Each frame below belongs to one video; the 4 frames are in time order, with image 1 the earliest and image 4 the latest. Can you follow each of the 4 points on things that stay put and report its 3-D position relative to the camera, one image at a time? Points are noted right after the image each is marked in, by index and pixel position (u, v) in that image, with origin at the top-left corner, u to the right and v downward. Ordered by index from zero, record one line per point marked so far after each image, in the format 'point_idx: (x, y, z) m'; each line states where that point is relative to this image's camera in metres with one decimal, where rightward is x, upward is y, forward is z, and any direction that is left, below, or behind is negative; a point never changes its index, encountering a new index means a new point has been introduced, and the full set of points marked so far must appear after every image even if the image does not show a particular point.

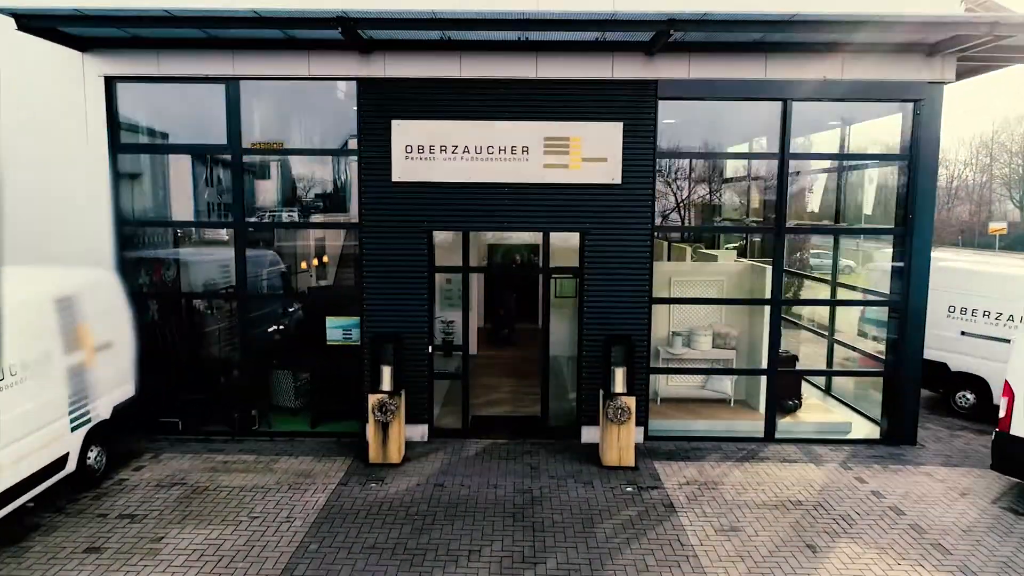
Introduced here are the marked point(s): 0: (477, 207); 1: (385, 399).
0: (-0.4, +0.8, +8.9) m
1: (-1.2, -1.1, +8.3) m
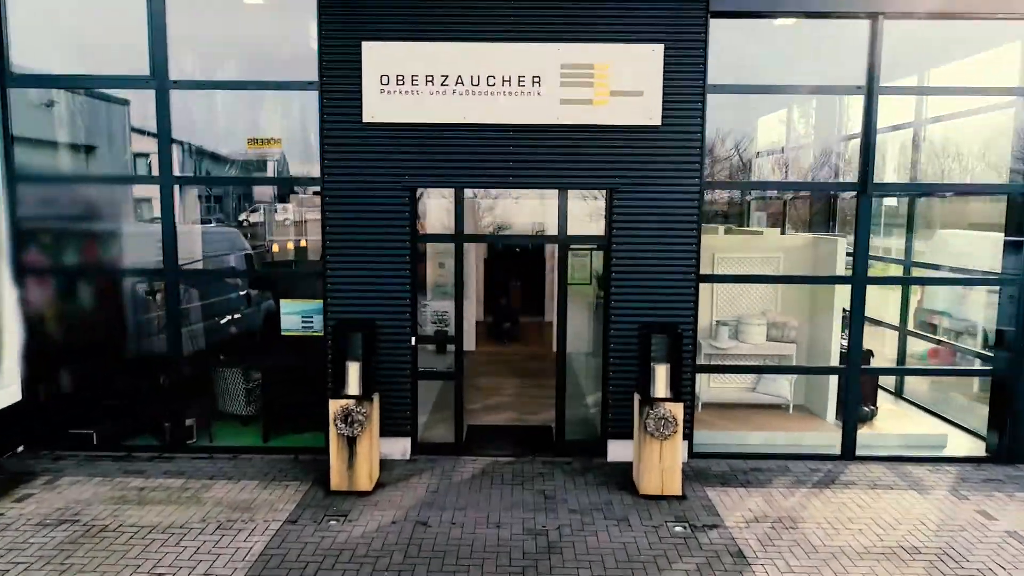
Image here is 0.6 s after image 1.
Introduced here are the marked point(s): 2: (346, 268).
0: (-0.3, +1.0, +6.9) m
1: (-1.2, -0.9, +6.3) m
2: (-1.4, +0.2, +7.0) m
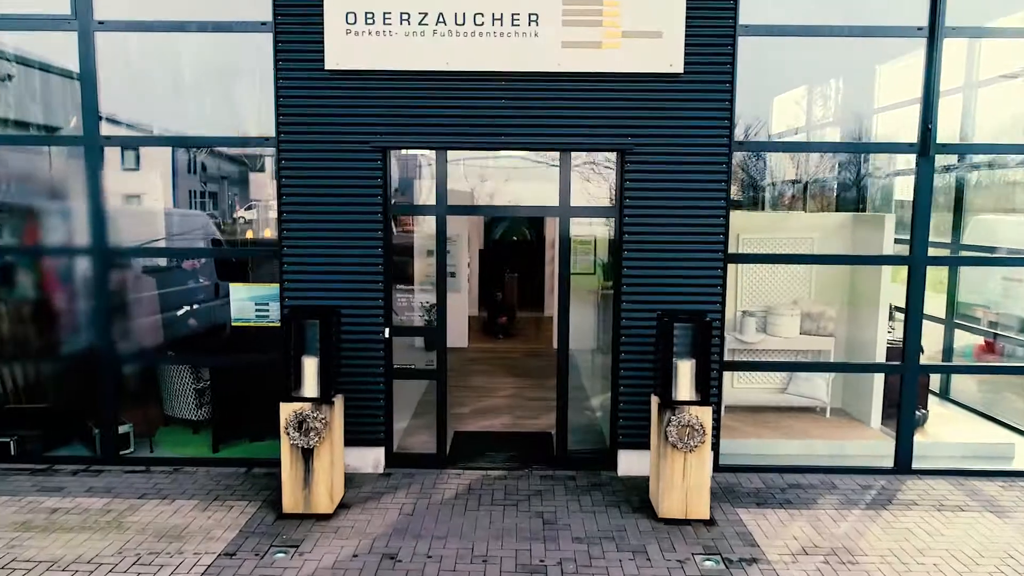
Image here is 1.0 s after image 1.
0: (-0.4, +1.2, +5.7) m
1: (-1.2, -0.7, +5.1) m
2: (-1.4, +0.3, +5.9) m
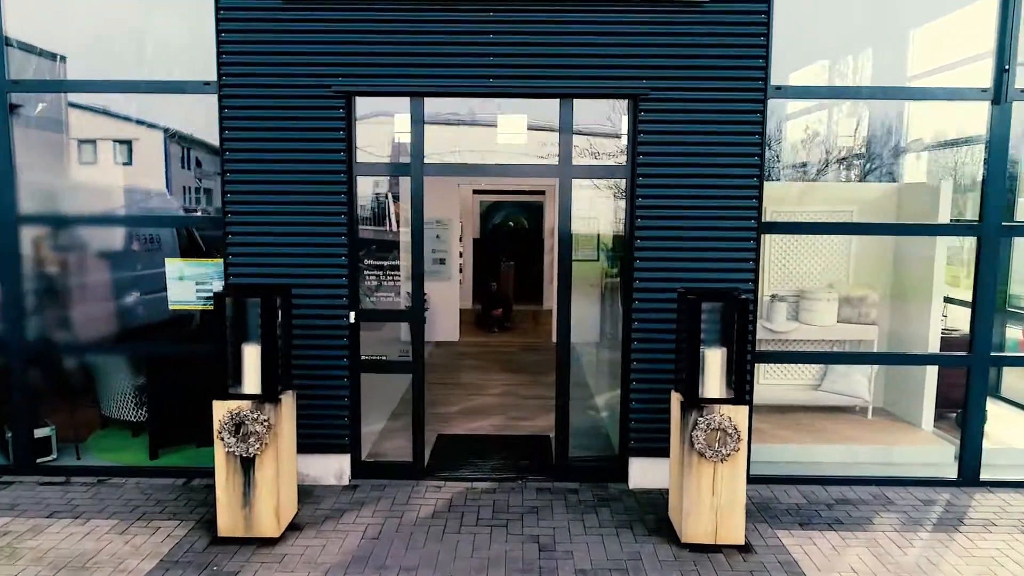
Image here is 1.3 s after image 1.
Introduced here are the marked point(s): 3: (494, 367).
0: (-0.4, +1.3, +4.8) m
1: (-1.3, -0.6, +4.1) m
2: (-1.5, +0.4, +4.9) m
3: (-0.2, -0.8, +8.8) m
